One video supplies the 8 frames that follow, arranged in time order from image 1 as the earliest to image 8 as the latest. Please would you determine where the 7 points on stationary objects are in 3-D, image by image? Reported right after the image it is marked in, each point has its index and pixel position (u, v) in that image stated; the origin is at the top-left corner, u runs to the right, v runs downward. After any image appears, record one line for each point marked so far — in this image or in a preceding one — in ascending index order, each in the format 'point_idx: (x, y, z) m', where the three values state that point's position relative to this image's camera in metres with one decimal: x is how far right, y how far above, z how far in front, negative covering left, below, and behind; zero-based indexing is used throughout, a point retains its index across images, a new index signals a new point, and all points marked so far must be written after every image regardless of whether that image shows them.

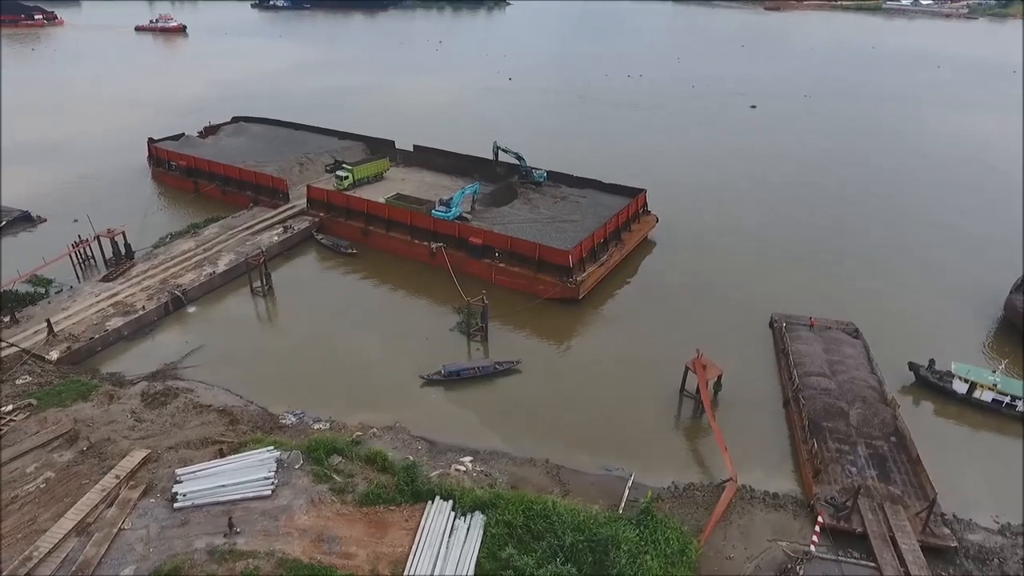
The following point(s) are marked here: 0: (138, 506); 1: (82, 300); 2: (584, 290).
0: (-6.6, -3.9, +11.1) m
1: (-12.2, -0.4, +17.8) m
2: (+2.1, -0.1, +18.7) m
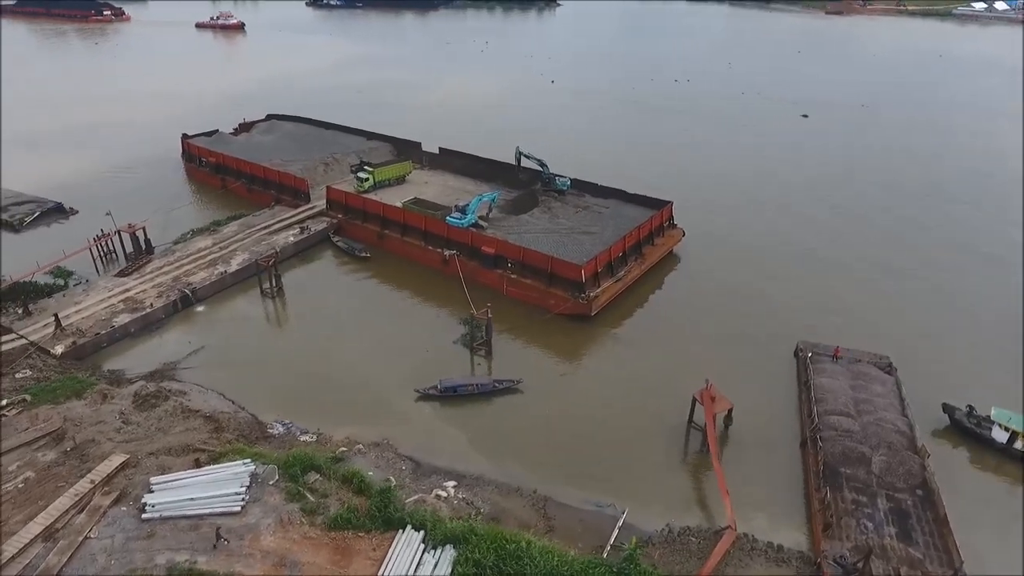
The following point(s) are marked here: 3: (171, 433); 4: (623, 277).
0: (-7.0, -3.9, +10.9) m
1: (-11.9, -0.2, +18.0) m
2: (+2.4, -0.6, +17.9) m
3: (-7.0, -3.0, +12.9) m
4: (+3.3, +0.3, +18.8) m
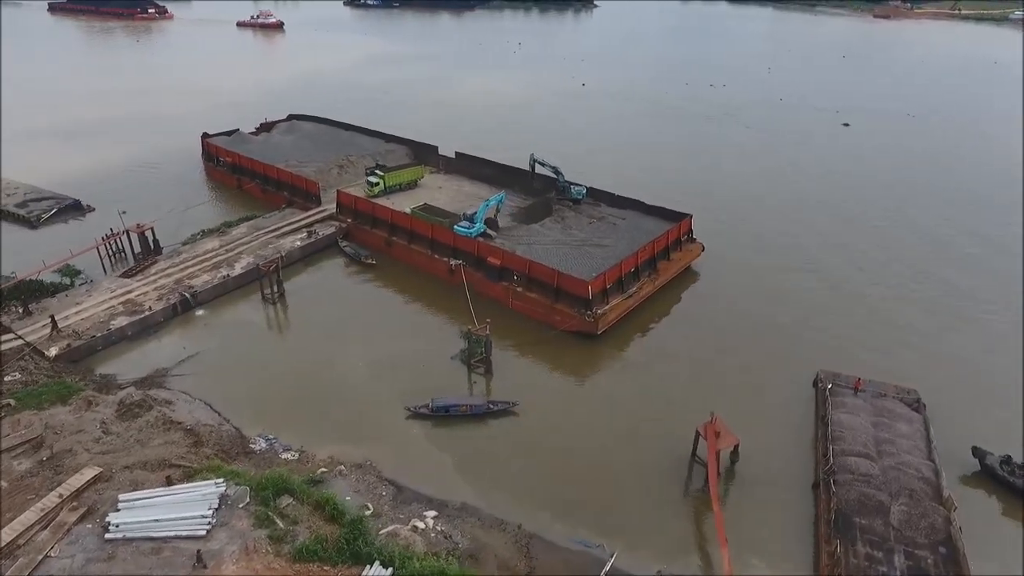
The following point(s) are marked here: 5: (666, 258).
0: (-7.4, -4.1, +10.6) m
1: (-11.8, -0.2, +17.9) m
2: (+2.5, -1.0, +17.0) m
3: (-7.2, -3.2, +12.6) m
4: (+3.5, -0.2, +17.9) m
5: (+4.8, +0.9, +19.6) m
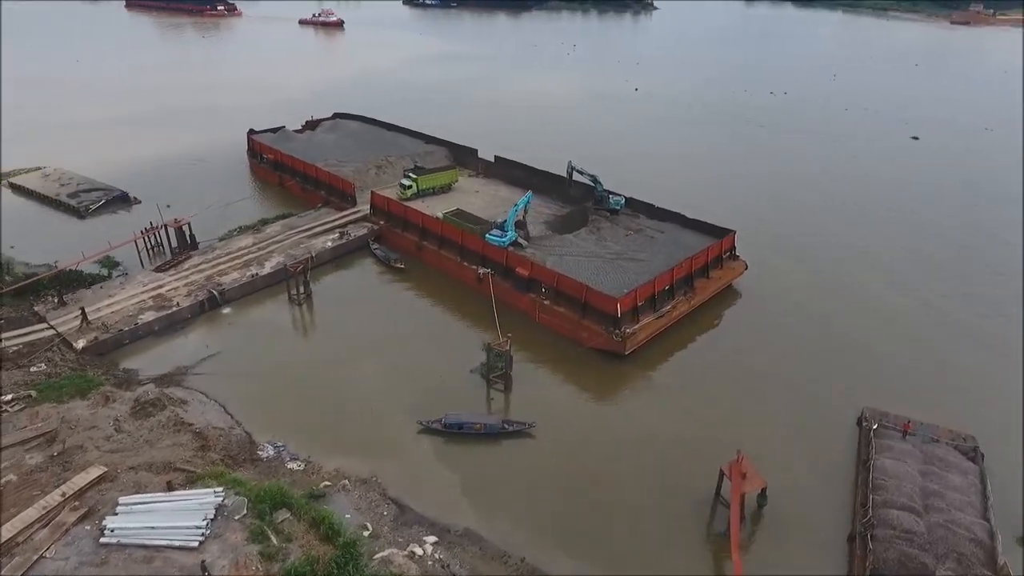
0: (-7.4, -4.1, +10.5) m
1: (-11.0, 0.0, +18.1) m
2: (+3.1, -1.5, +16.2) m
3: (-7.0, -3.1, +12.5) m
4: (+4.2, -0.7, +17.0) m
5: (+5.7, +0.4, +18.6) m
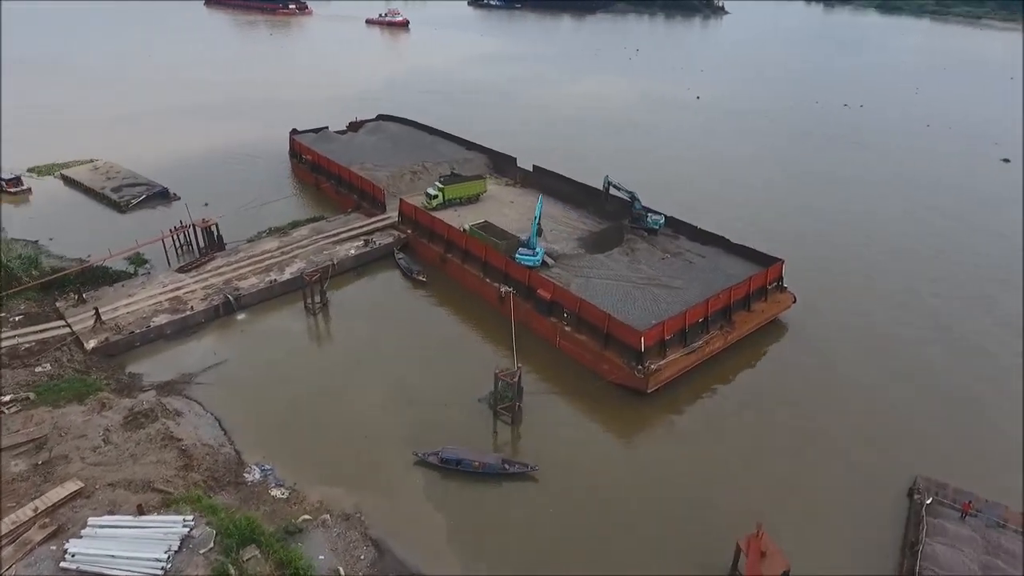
0: (-7.6, -4.2, +10.1) m
1: (-10.4, 0.0, +18.0) m
2: (+3.4, -2.2, +14.8) m
3: (-7.1, -3.3, +12.0) m
4: (+4.6, -1.5, +15.5) m
5: (+6.3, -0.5, +17.0) m
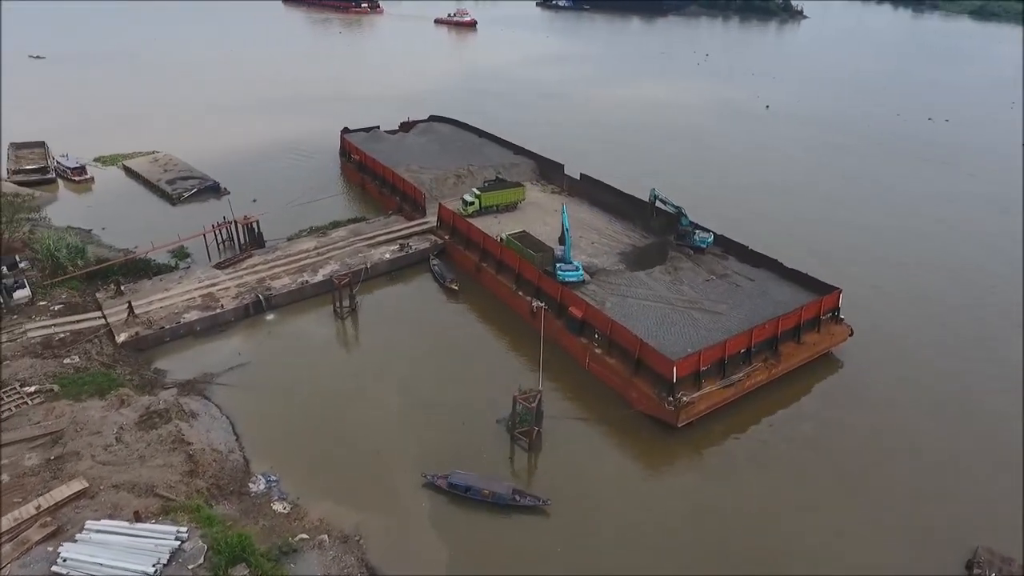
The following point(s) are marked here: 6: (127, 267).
0: (-7.7, -4.2, +10.0) m
1: (-9.5, +0.1, +18.1) m
2: (+3.9, -2.8, +13.7) m
3: (-6.9, -3.3, +11.9) m
4: (+5.1, -2.1, +14.3) m
5: (+7.1, -1.3, +15.6) m
6: (-11.6, +0.6, +19.0) m
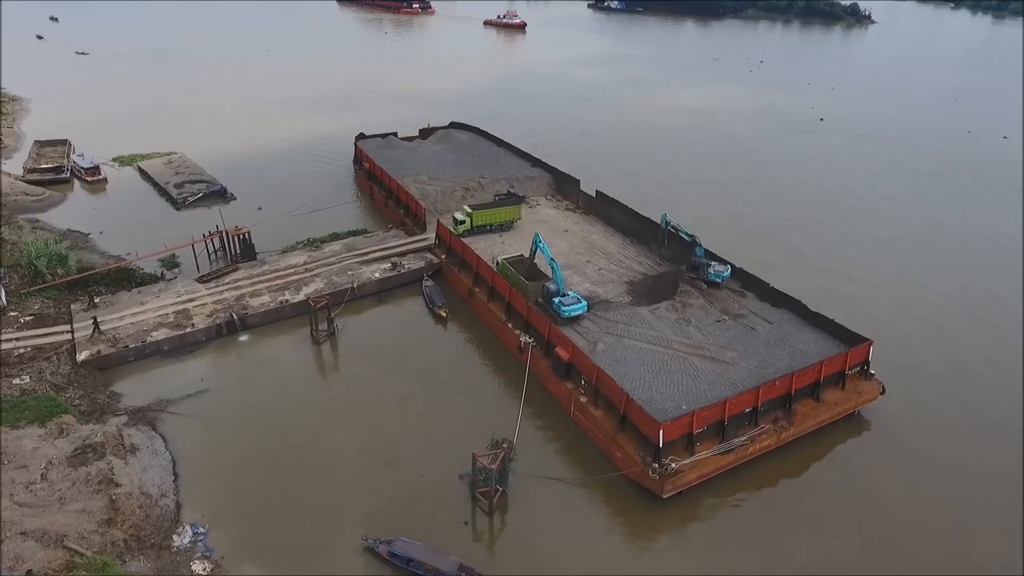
0: (-8.7, -4.6, +9.1) m
1: (-9.7, -0.3, +17.3) m
2: (+3.1, -3.7, +11.9) m
3: (-7.7, -3.8, +10.9) m
4: (+4.5, -3.1, +12.4) m
5: (+6.5, -2.4, +13.5) m
6: (-11.7, +0.3, +18.4) m
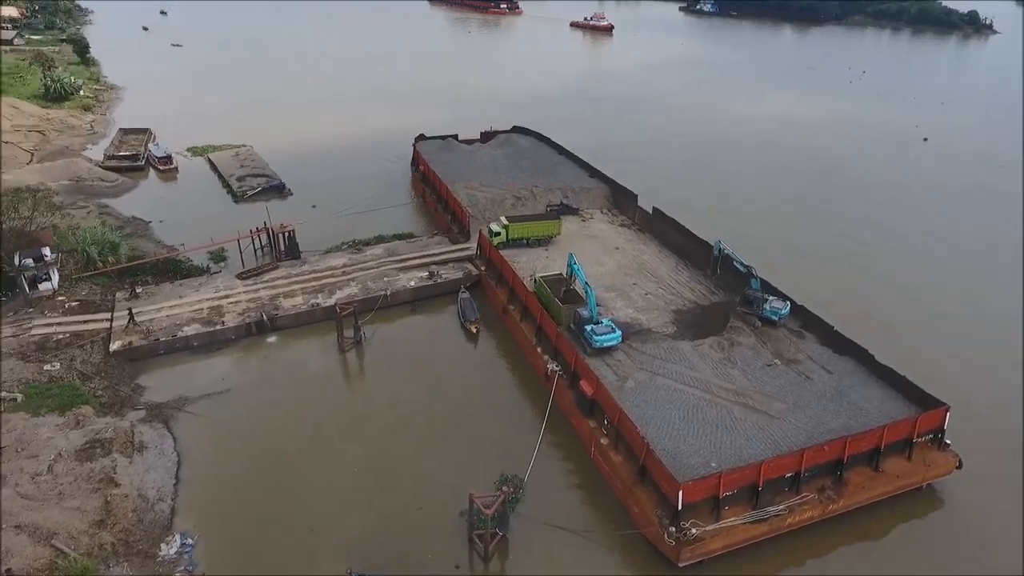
0: (-9.0, -4.5, +9.2) m
1: (-8.7, -0.1, +17.5) m
2: (+3.1, -4.4, +10.6) m
3: (-7.8, -3.8, +10.9) m
4: (+4.6, -3.9, +10.9) m
5: (+6.8, -3.3, +11.8) m
6: (-10.6, +0.6, +18.8) m
